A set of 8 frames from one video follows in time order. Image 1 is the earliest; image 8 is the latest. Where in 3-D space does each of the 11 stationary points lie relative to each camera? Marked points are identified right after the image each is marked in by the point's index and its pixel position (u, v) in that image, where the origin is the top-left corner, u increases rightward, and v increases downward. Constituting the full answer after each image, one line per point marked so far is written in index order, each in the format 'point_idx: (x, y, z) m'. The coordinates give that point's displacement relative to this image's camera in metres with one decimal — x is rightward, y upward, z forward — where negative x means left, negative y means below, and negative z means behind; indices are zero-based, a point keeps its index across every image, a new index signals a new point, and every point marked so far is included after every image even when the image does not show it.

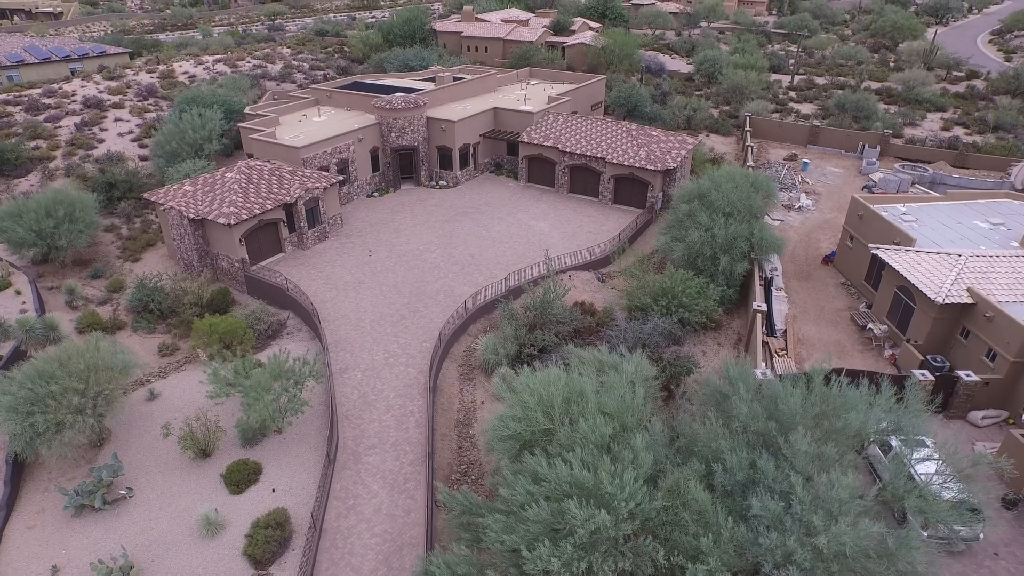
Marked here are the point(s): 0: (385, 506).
0: (-4.4, -7.6, +19.0) m
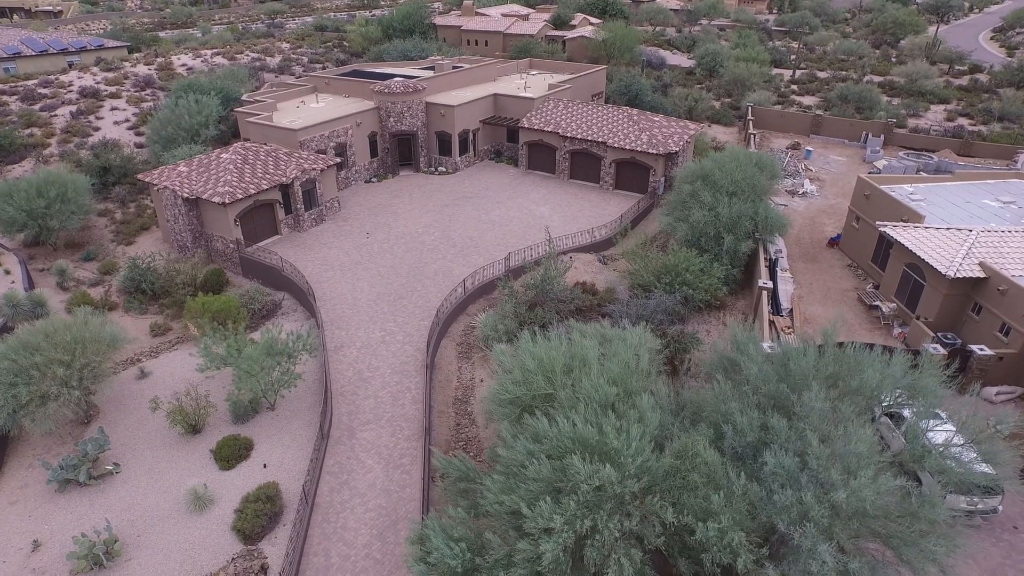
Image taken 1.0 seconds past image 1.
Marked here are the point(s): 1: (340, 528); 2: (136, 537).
0: (-4.4, -6.4, +18.4) m
1: (-5.3, -7.4, +17.1) m
2: (-11.9, -7.9, +17.6) m
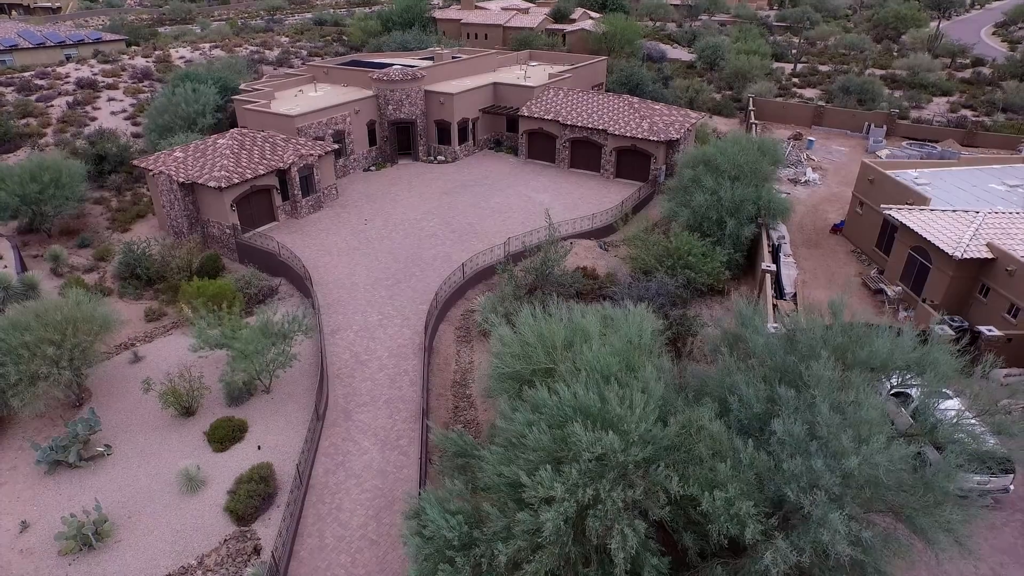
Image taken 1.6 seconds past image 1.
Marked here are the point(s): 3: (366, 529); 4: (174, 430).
0: (-4.4, -5.7, +18.0) m
1: (-5.3, -6.7, +16.7) m
2: (-11.9, -7.1, +17.2) m
3: (-4.3, -7.0, +16.2) m
4: (-12.2, -5.1, +20.0) m
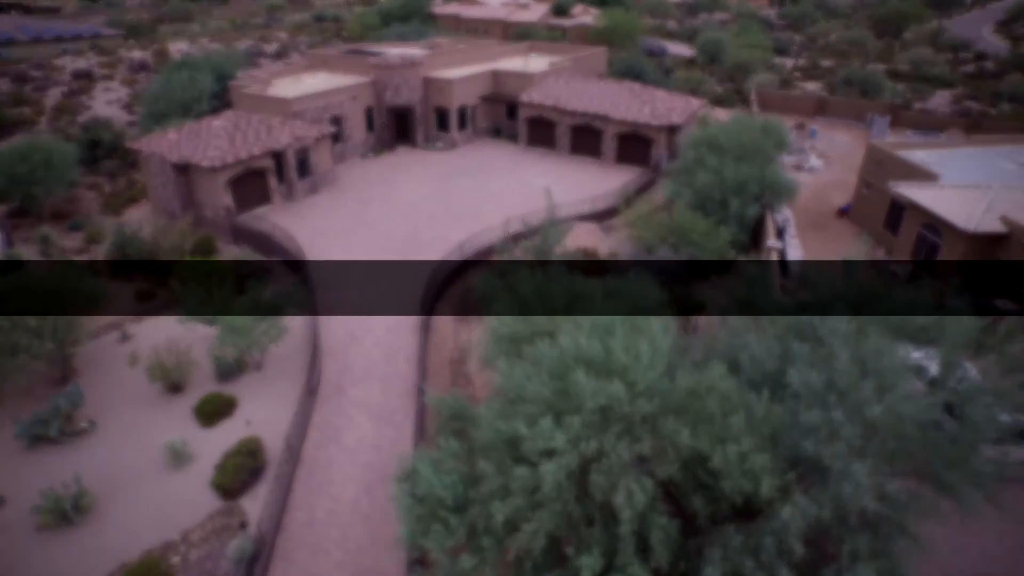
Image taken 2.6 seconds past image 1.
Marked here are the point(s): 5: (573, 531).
0: (-4.4, -4.7, +17.3) m
1: (-5.3, -5.6, +16.0) m
2: (-12.0, -6.1, +16.5) m
3: (-4.3, -6.0, +15.4) m
4: (-12.2, -4.1, +19.3) m
5: (+1.1, -4.5, +10.2) m
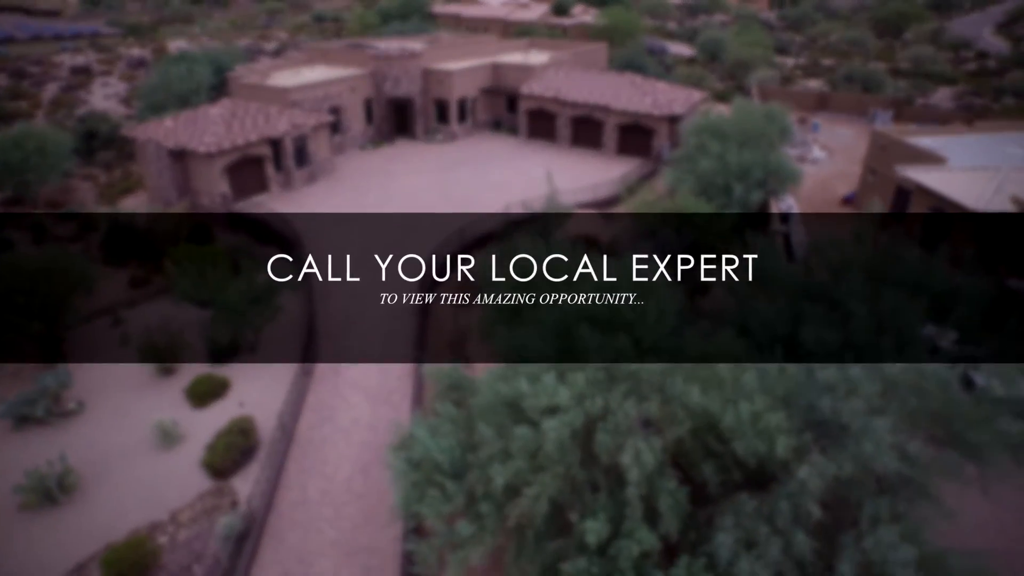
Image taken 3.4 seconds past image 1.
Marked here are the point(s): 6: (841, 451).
0: (-4.4, -3.9, +16.8) m
1: (-5.3, -4.9, +15.5) m
2: (-12.0, -5.3, +15.9) m
3: (-4.3, -5.2, +14.9) m
4: (-12.2, -3.4, +18.8) m
5: (+1.1, -3.6, +9.7) m
6: (+5.3, -2.6, +9.0) m
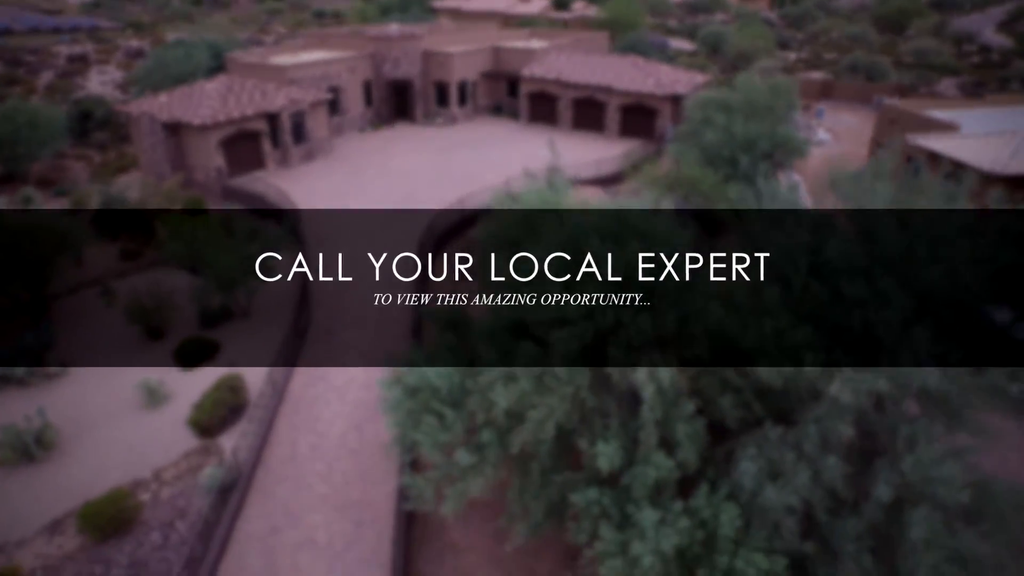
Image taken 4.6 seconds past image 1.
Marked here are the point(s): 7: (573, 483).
0: (-4.4, -2.6, +16.0) m
1: (-5.3, -3.5, +14.7) m
2: (-11.9, -4.0, +15.1) m
3: (-4.2, -3.9, +14.1) m
4: (-12.2, -2.0, +18.1) m
5: (+1.2, -2.2, +9.0) m
6: (+5.4, -1.2, +8.2) m
7: (+1.0, -3.1, +8.9) m
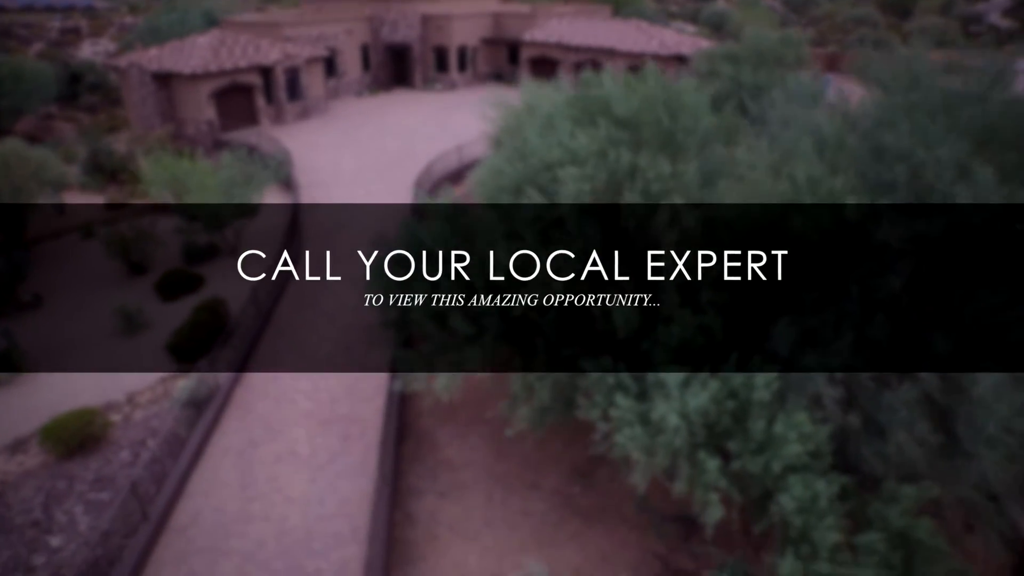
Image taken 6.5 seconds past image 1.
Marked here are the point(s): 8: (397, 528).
0: (-4.3, -0.4, +15.0) m
1: (-5.2, -1.3, +13.7) m
2: (-11.9, -1.8, +14.1) m
3: (-4.2, -1.7, +13.1) m
4: (-12.1, +0.1, +17.1) m
5: (+1.2, -0.1, +8.0) m
6: (+5.4, +1.0, +7.2) m
7: (+1.0, -1.0, +7.9) m
8: (-2.0, -4.2, +9.7) m
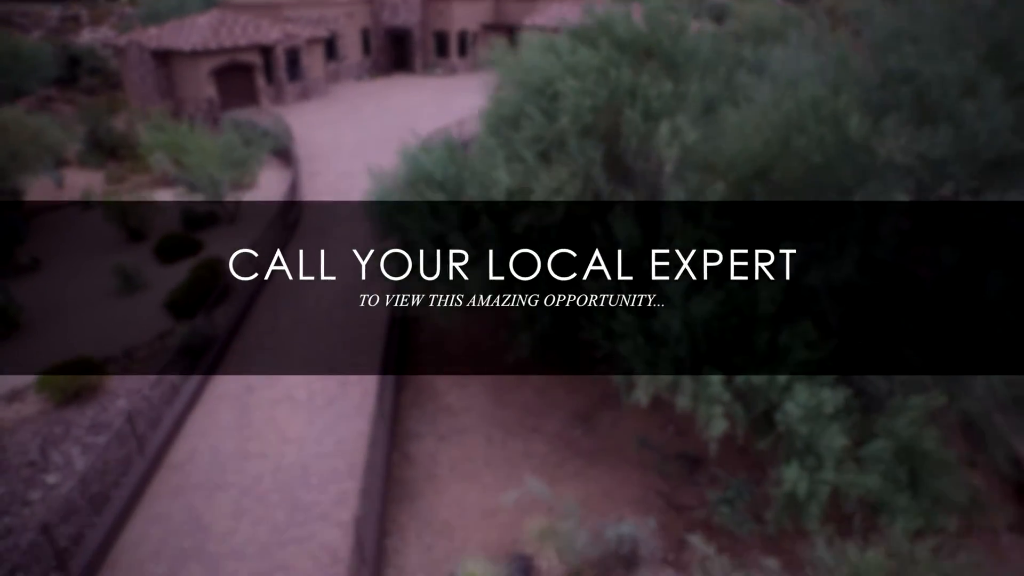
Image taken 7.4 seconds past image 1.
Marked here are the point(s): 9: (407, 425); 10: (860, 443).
0: (-4.3, +0.7, +14.9) m
1: (-5.2, -0.3, +13.6) m
2: (-11.9, -0.7, +14.0) m
3: (-4.2, -0.6, +13.0) m
4: (-12.1, +1.2, +17.0) m
5: (+1.3, +1.0, +7.9) m
6: (+5.4, +2.0, +7.1) m
7: (+1.0, +0.1, +7.8) m
8: (-2.0, -3.1, +9.6) m
9: (-2.0, -2.6, +10.3) m
10: (+4.4, -2.0, +7.0) m
